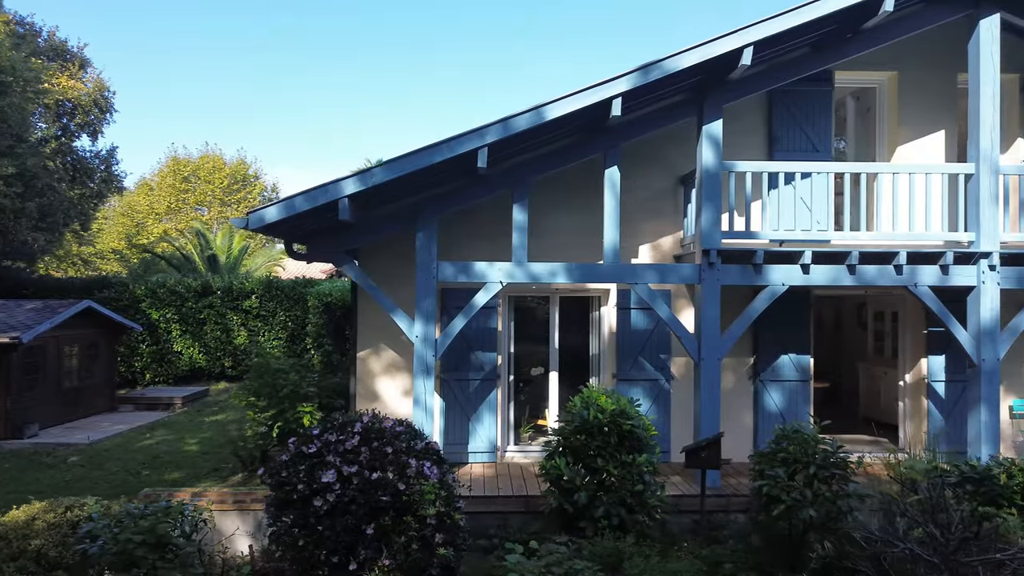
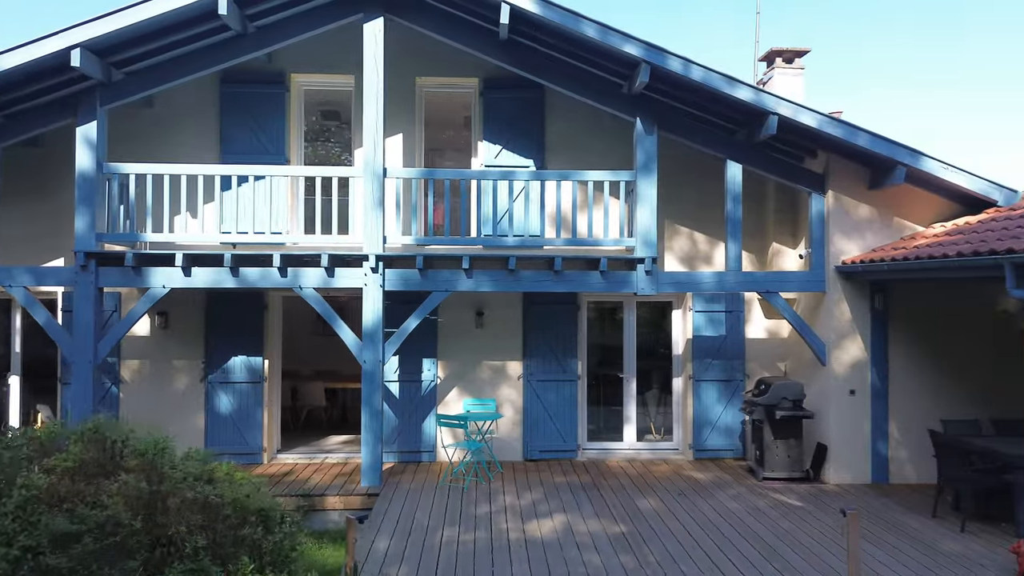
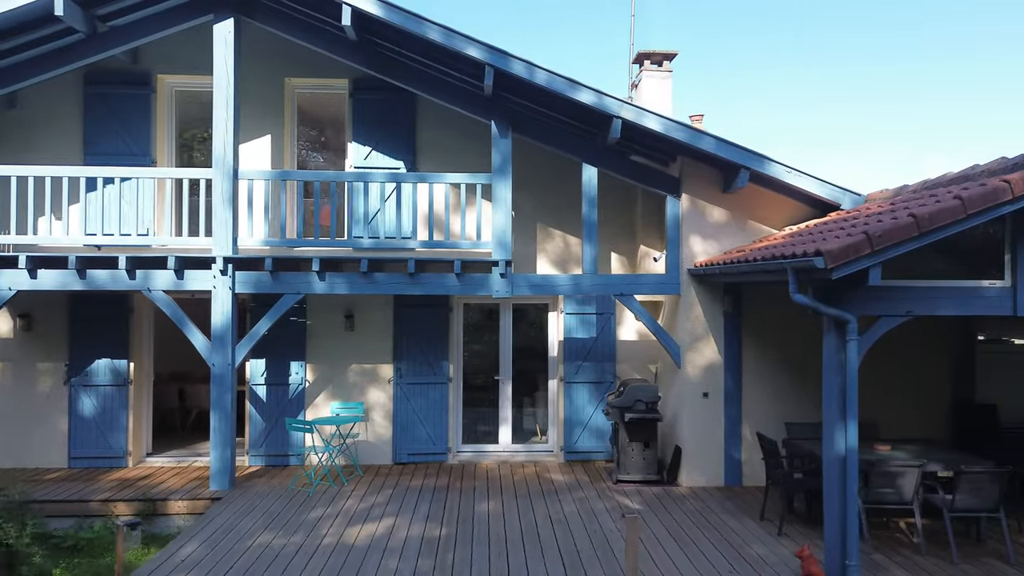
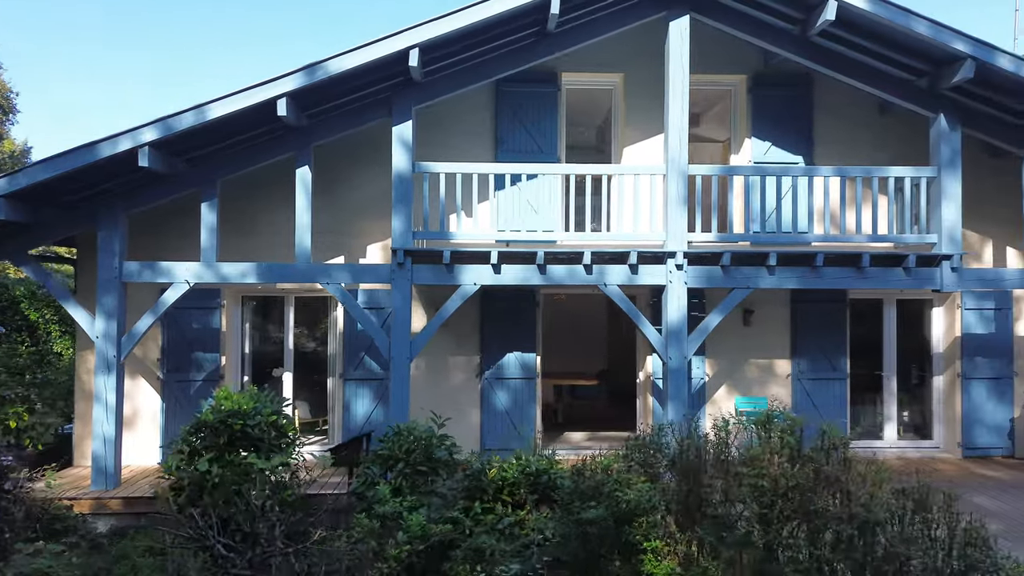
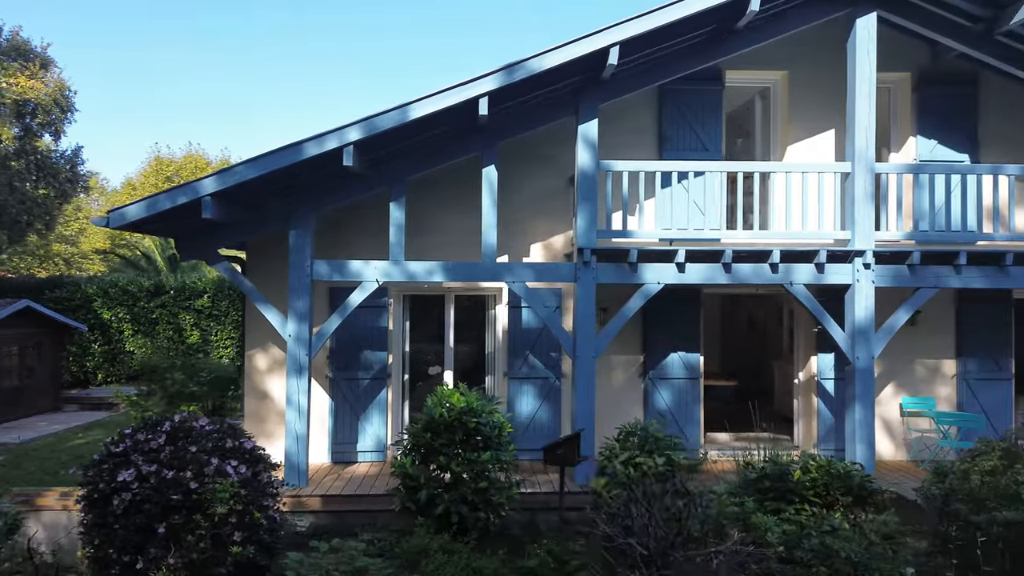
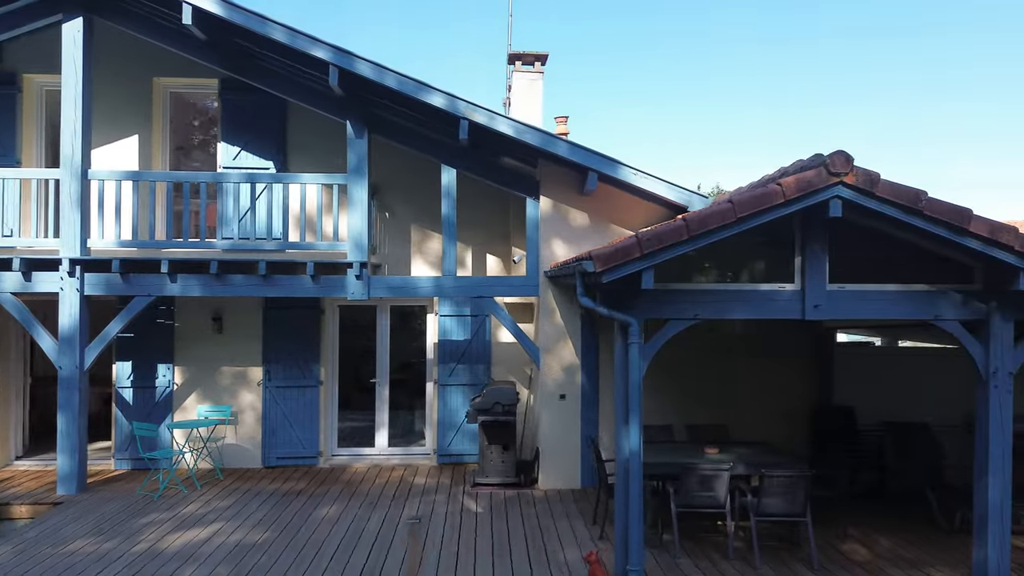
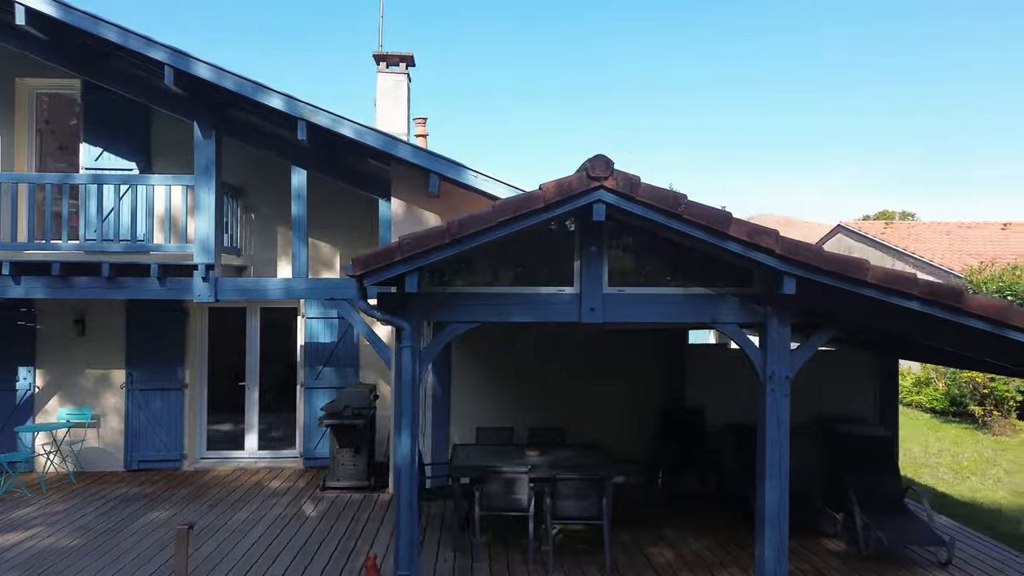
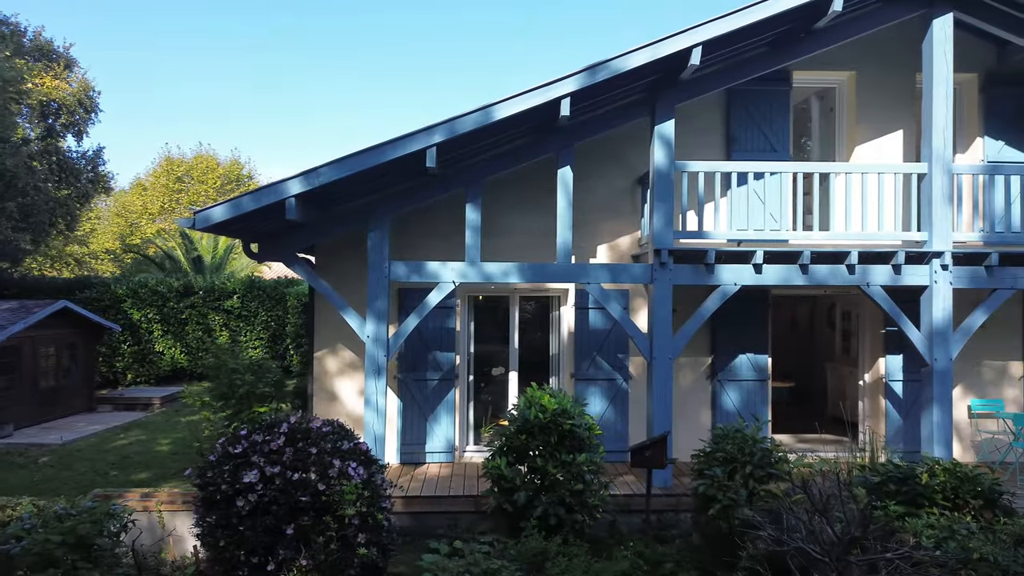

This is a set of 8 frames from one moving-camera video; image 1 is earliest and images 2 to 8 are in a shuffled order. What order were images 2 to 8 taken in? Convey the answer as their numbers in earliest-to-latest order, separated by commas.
8, 5, 4, 2, 3, 6, 7
